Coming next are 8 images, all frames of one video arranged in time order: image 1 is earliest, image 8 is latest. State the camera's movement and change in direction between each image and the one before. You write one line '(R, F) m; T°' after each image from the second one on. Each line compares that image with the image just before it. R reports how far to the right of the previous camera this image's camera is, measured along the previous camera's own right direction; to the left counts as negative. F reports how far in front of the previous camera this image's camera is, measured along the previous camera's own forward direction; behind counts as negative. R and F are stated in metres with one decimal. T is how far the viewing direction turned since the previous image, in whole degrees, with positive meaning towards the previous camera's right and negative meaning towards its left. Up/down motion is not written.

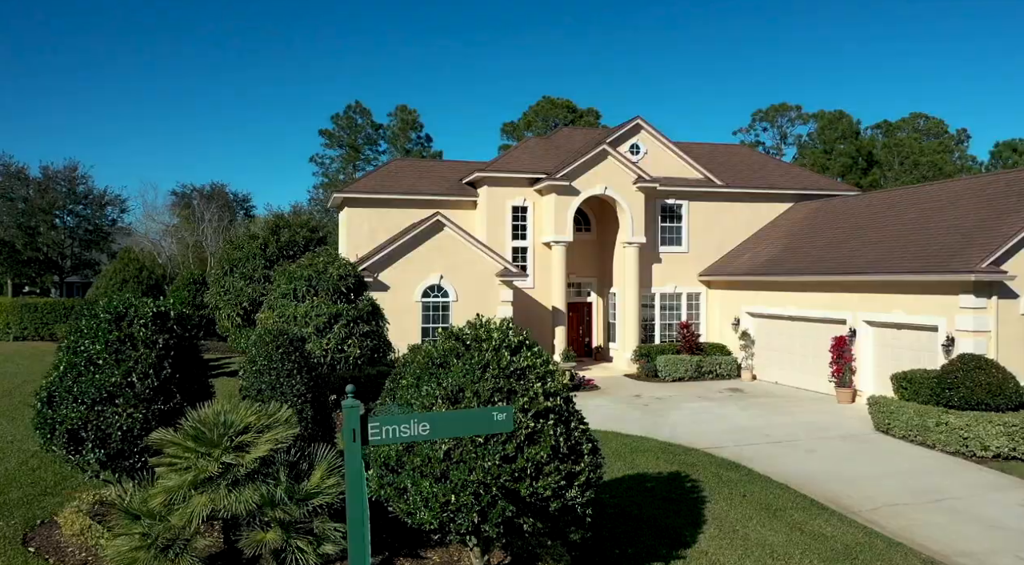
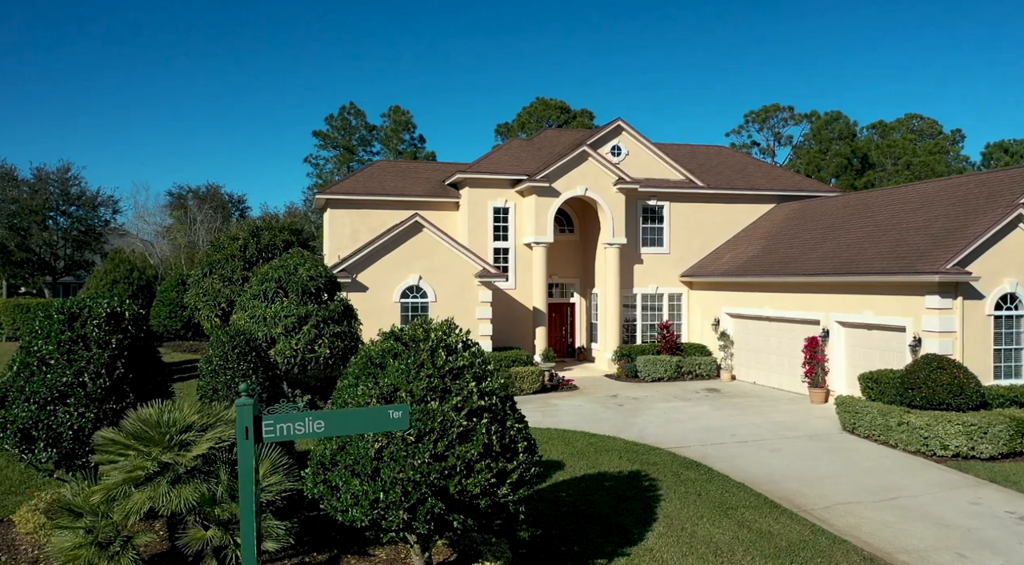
(+0.6, -0.1) m; 0°
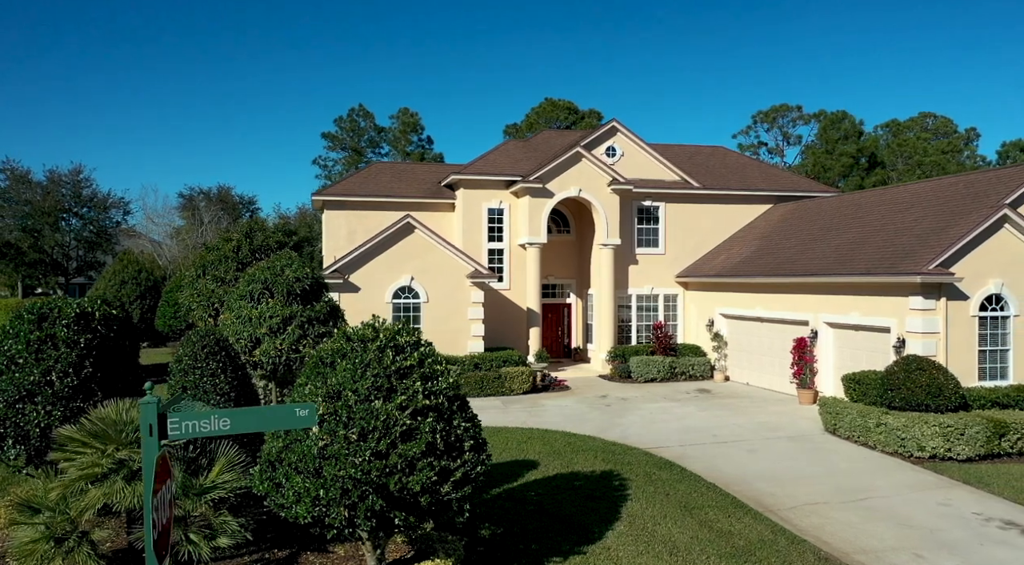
(+0.7, -0.1) m; -1°
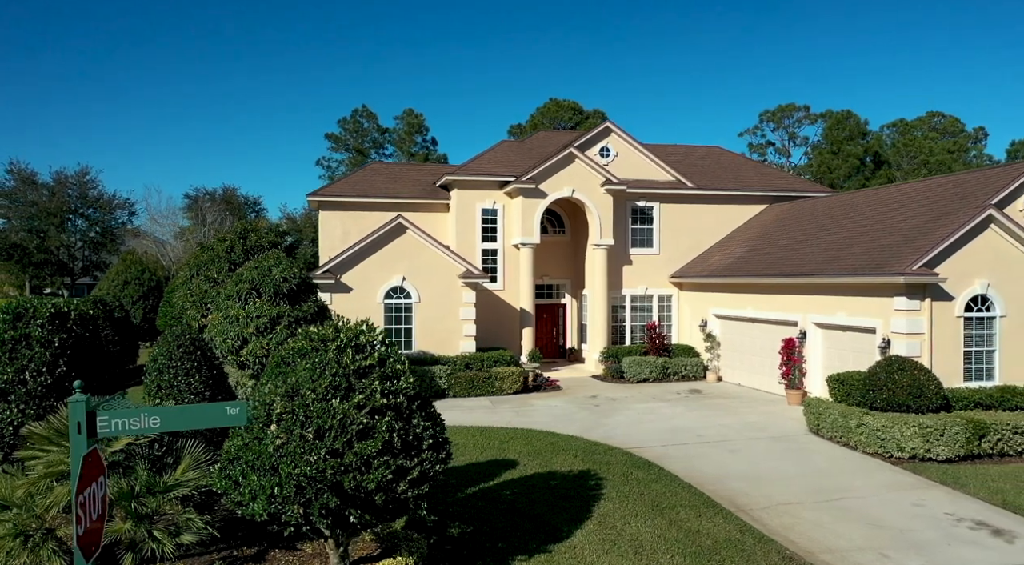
(+0.5, -0.1) m; -1°
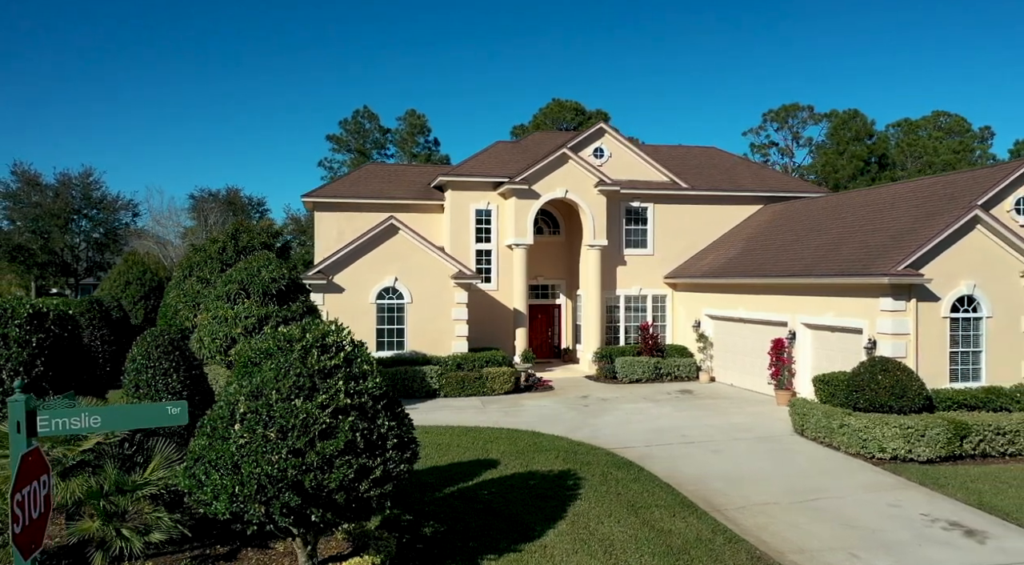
(+0.4, -0.1) m; -1°
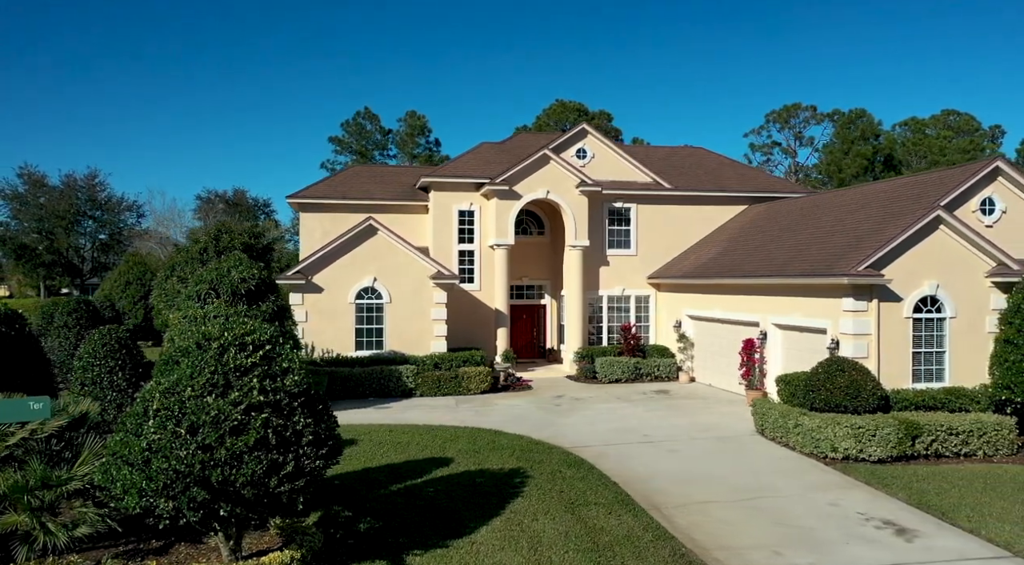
(+1.0, -0.1) m; -1°
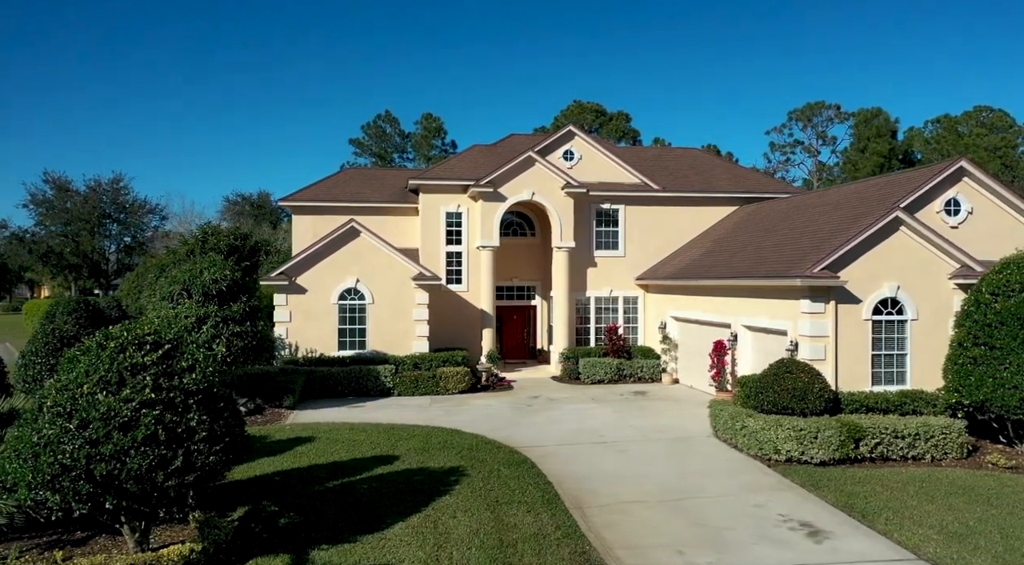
(+1.5, -0.2) m; -2°
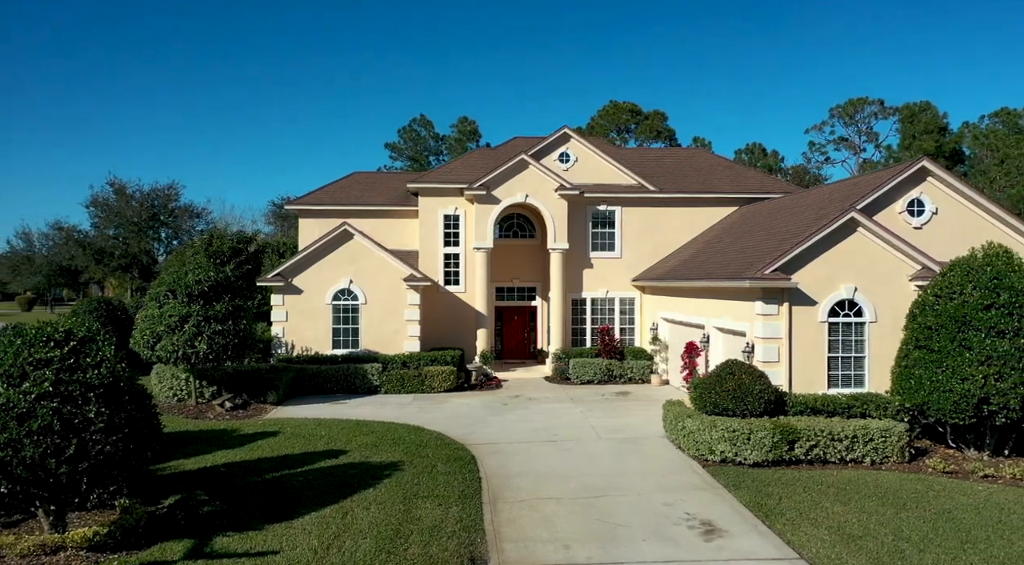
(+2.0, -0.3) m; -4°
